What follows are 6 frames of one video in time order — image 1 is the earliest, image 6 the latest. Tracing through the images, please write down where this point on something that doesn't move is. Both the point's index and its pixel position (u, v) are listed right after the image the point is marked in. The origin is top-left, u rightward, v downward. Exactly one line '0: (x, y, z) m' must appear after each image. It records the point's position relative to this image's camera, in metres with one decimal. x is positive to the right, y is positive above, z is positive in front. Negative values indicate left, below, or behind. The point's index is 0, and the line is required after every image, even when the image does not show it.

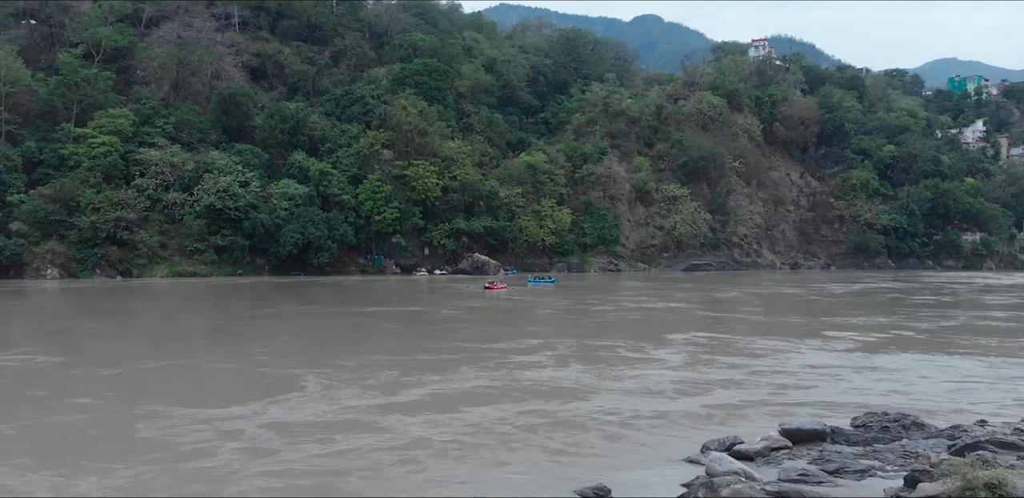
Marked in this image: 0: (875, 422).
0: (+3.7, -1.8, +8.8) m
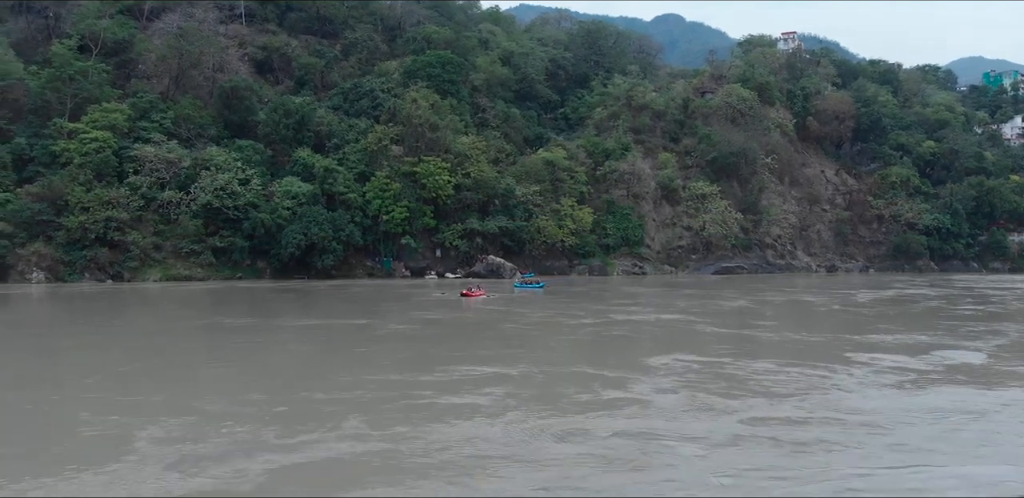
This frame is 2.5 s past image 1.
0: (+3.7, -1.8, +6.1) m
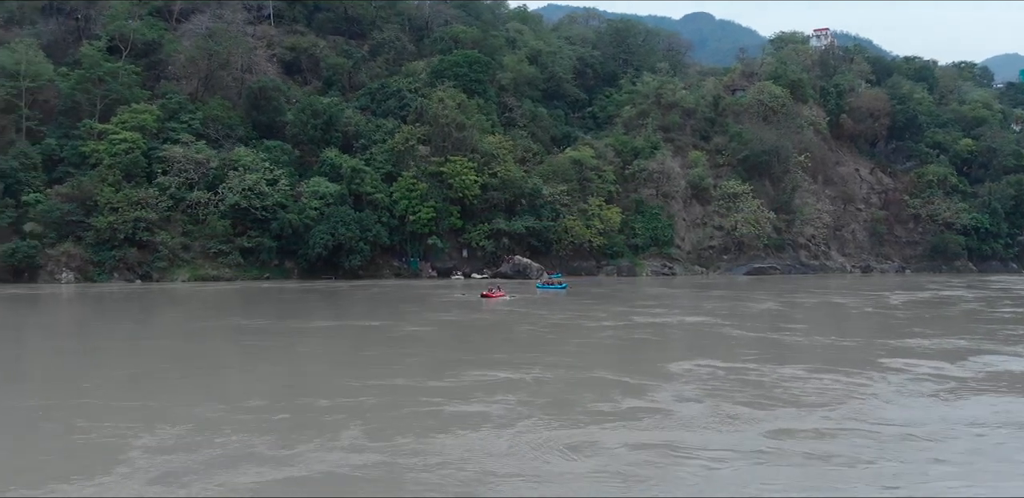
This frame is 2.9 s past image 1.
0: (+3.9, -1.8, +5.6) m
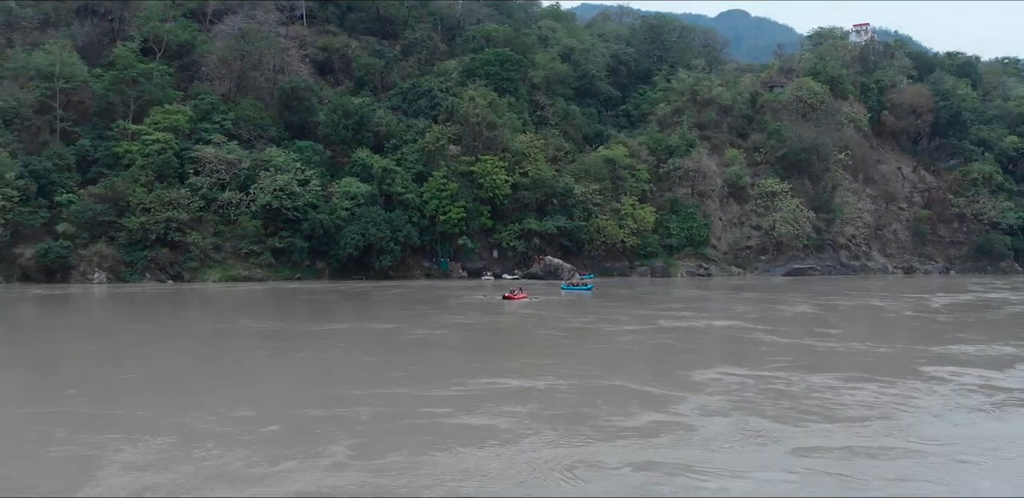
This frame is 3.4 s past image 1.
0: (+4.0, -1.8, +4.9) m
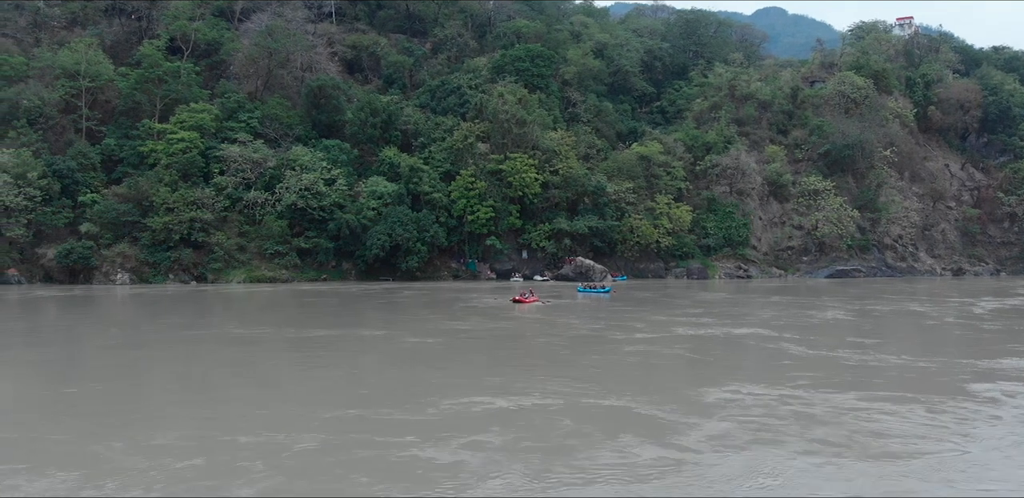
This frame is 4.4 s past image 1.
0: (+4.0, -1.8, +3.6) m
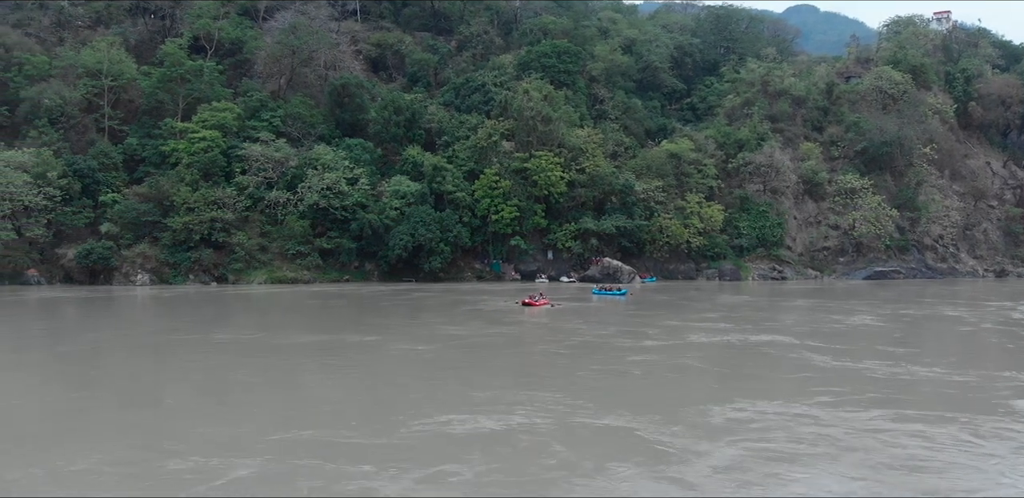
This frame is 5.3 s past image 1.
0: (+4.0, -1.8, +2.7) m
